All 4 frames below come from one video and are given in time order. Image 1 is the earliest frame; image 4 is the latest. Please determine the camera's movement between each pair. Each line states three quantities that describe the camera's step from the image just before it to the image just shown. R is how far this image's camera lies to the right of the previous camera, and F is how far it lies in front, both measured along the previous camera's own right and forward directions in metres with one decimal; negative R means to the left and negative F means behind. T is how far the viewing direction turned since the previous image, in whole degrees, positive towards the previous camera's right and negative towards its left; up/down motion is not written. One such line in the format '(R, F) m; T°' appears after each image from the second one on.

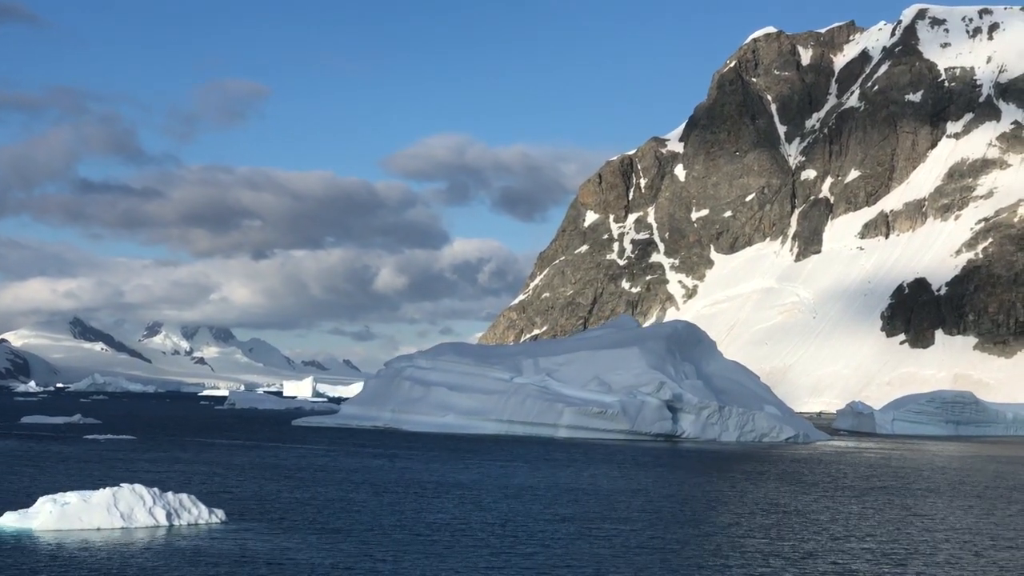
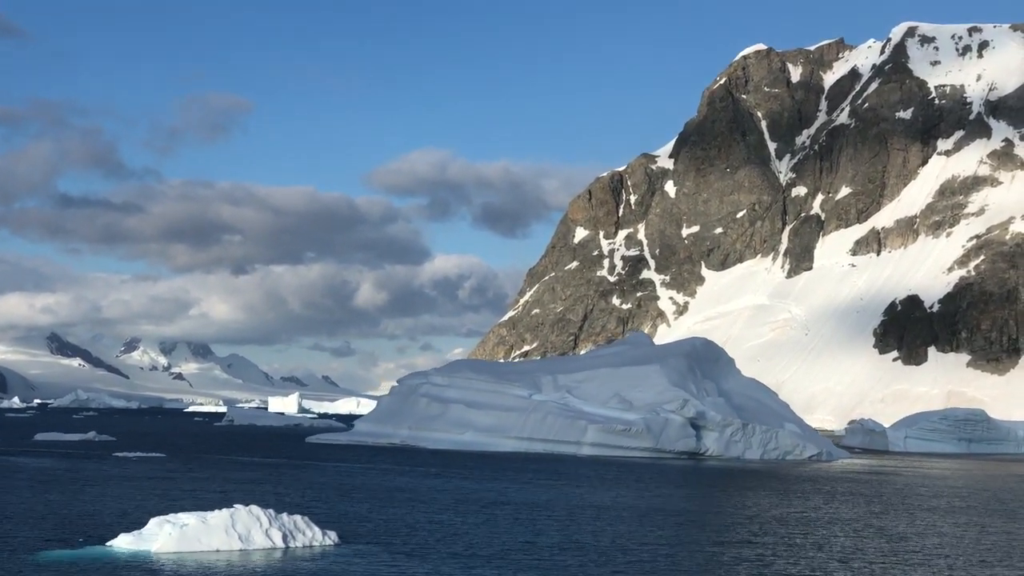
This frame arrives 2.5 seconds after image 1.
(-3.3, +0.3) m; 0°
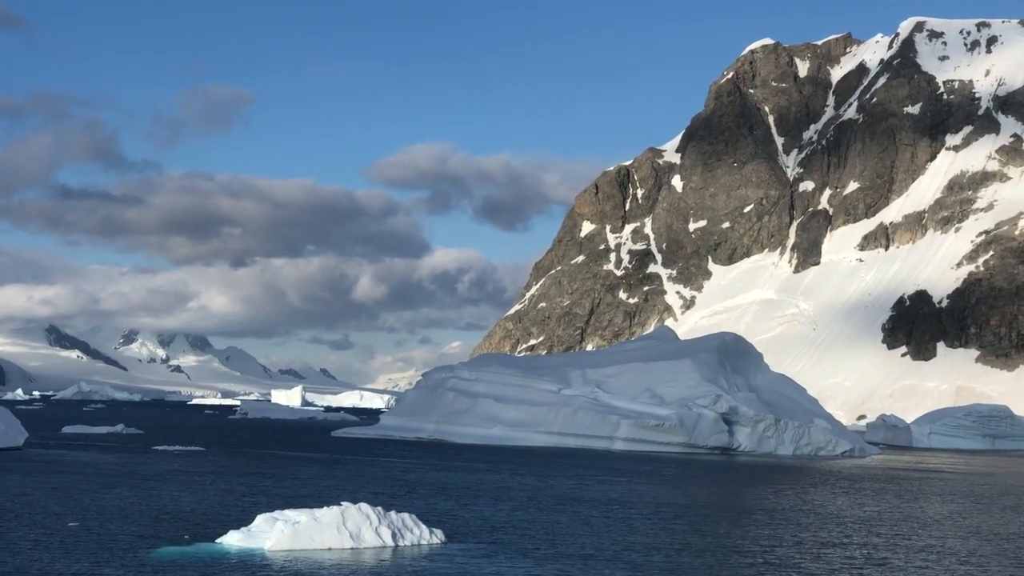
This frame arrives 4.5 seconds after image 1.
(-2.7, +0.5) m; -1°
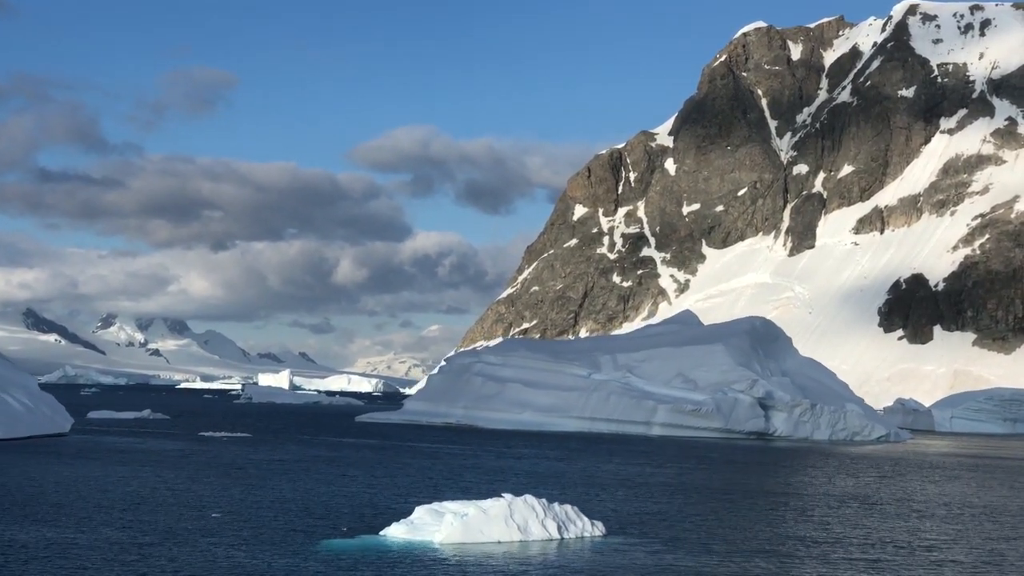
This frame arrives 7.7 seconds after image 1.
(-4.3, +0.9) m; 0°
